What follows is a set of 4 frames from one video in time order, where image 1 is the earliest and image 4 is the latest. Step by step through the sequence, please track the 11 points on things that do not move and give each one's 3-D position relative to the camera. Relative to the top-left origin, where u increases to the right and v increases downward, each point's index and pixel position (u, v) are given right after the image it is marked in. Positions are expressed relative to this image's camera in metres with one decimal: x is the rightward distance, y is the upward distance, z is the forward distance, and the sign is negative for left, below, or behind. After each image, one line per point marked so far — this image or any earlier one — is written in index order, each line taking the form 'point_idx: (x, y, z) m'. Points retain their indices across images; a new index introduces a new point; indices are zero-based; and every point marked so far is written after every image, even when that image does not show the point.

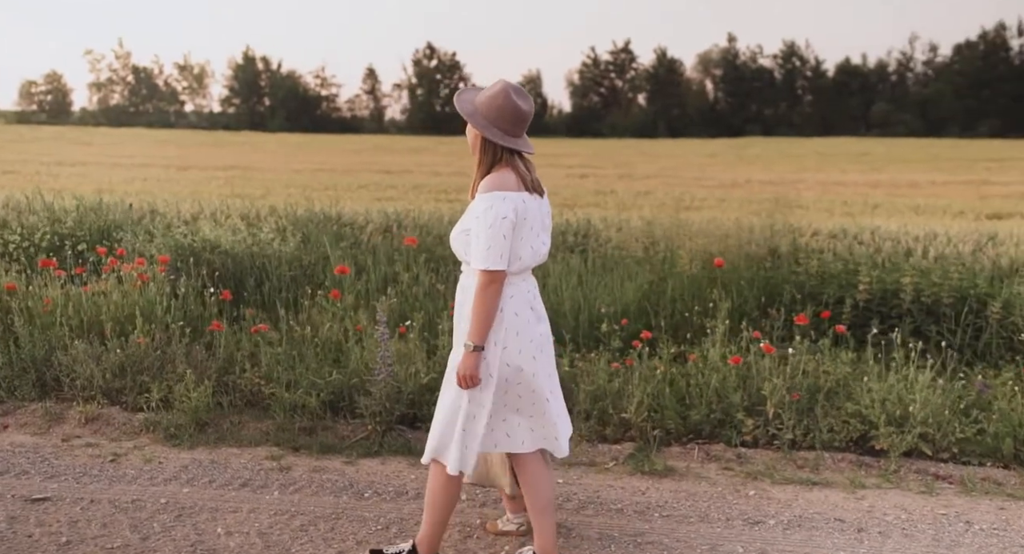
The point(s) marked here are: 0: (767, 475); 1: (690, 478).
0: (+1.2, -0.9, +4.0) m
1: (+0.8, -0.9, +3.9) m
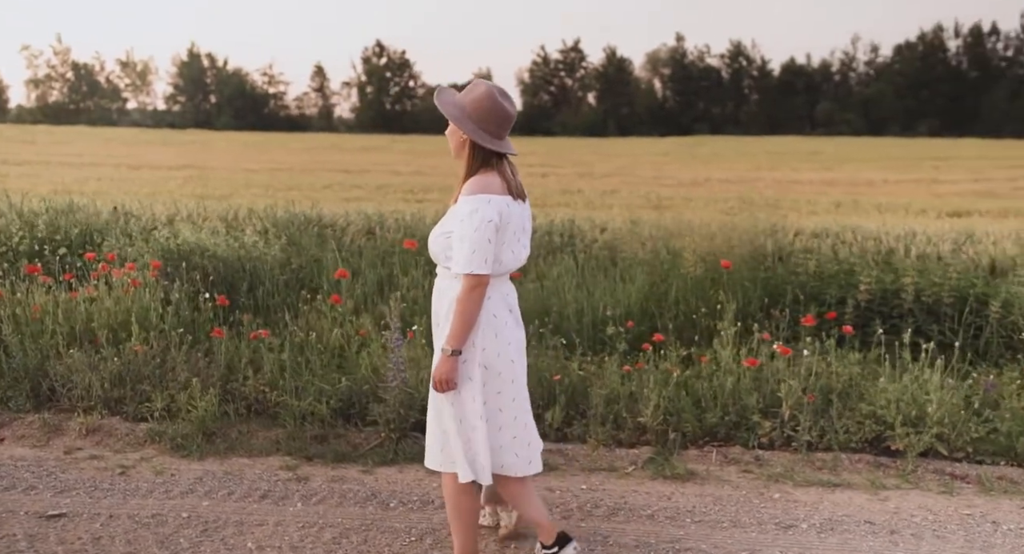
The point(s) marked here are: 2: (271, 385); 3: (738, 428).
0: (+1.3, -0.9, +4.0) m
1: (+0.9, -0.9, +3.9) m
2: (-1.3, -0.6, +4.6) m
3: (+1.1, -0.8, +4.3) m
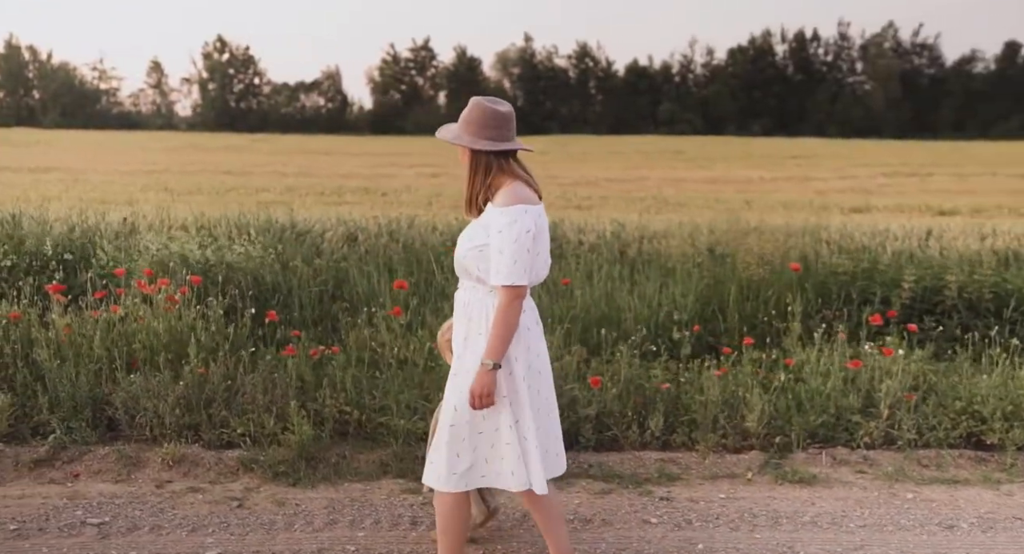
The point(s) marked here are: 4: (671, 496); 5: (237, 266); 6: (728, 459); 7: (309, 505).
0: (+1.8, -0.9, +4.0) m
1: (+1.5, -1.0, +3.9) m
2: (-0.8, -0.7, +4.4) m
3: (+1.7, -0.8, +4.4) m
4: (+0.7, -1.0, +3.7) m
5: (-1.9, +0.1, +6.0) m
6: (+1.1, -0.9, +4.2) m
7: (-0.8, -0.9, +3.5) m
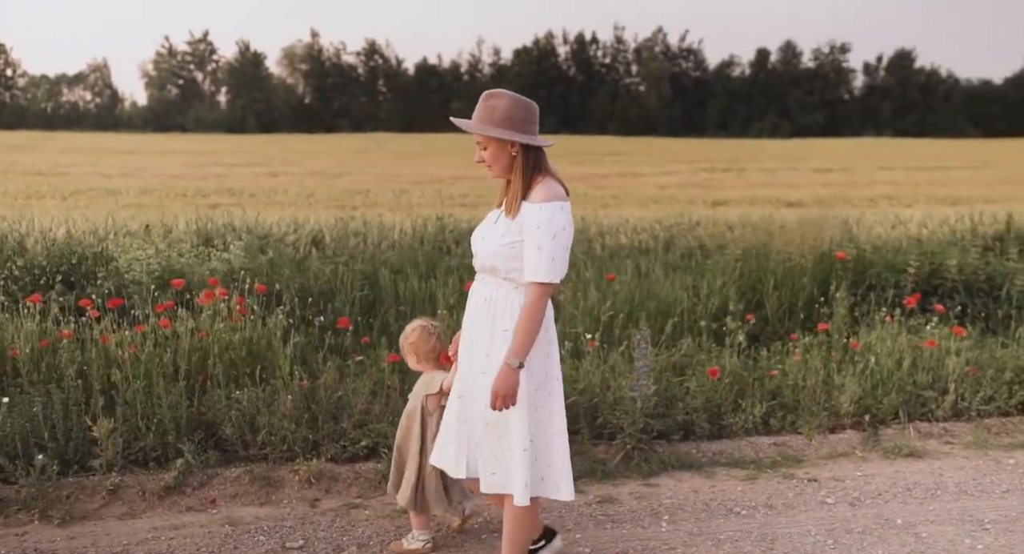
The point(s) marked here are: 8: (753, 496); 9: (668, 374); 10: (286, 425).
0: (+2.5, -0.9, +4.5) m
1: (+2.2, -0.9, +4.3) m
2: (-0.2, -0.7, +4.4) m
3: (+2.2, -0.7, +4.8) m
4: (+1.4, -0.9, +4.0) m
5: (-1.6, 0.0, +5.7) m
6: (+1.7, -0.9, +4.5) m
7: (-0.1, -1.0, +3.5) m
8: (+1.0, -0.9, +3.7) m
9: (+0.8, -0.5, +4.7) m
10: (-1.1, -0.7, +4.1) m
